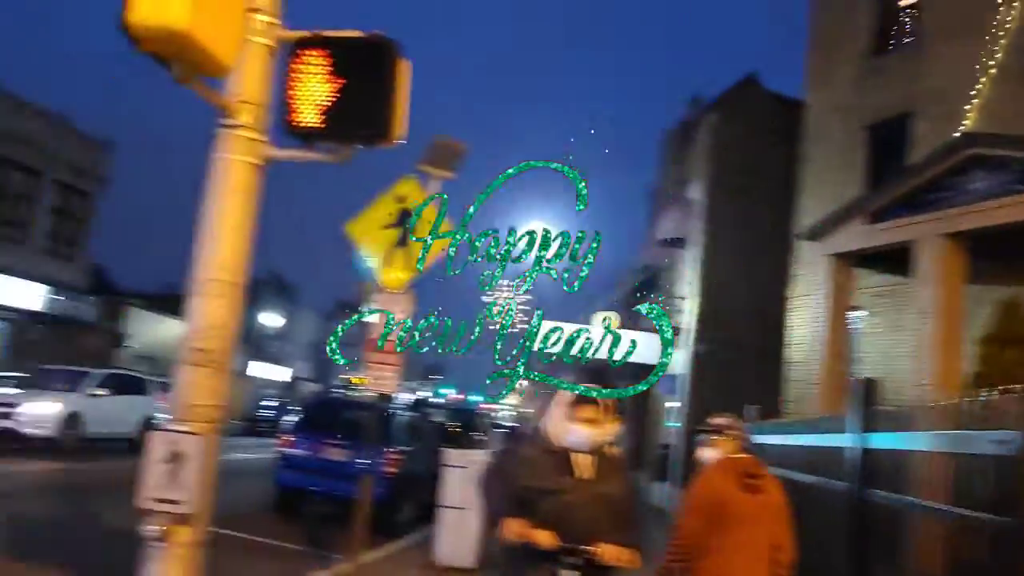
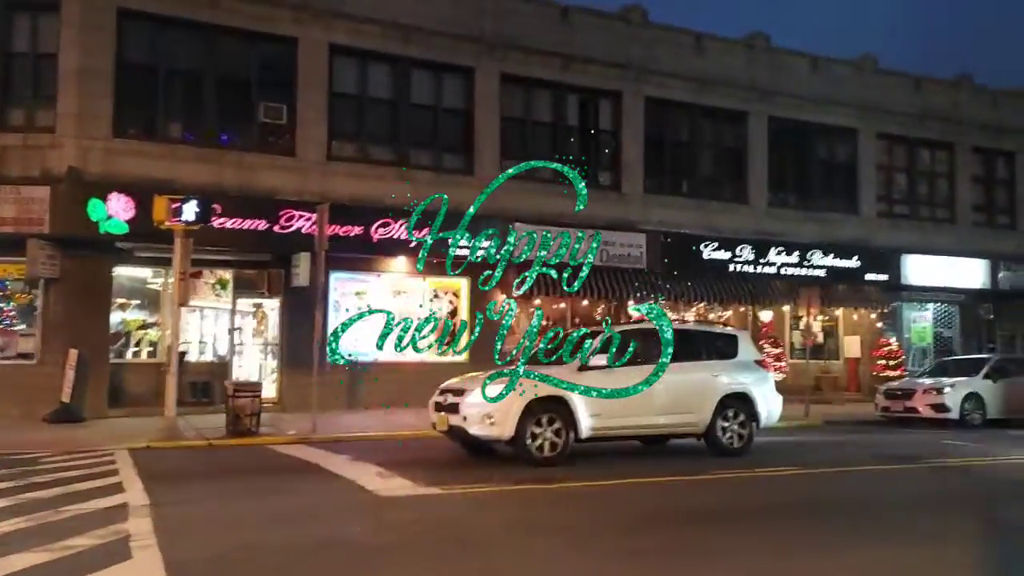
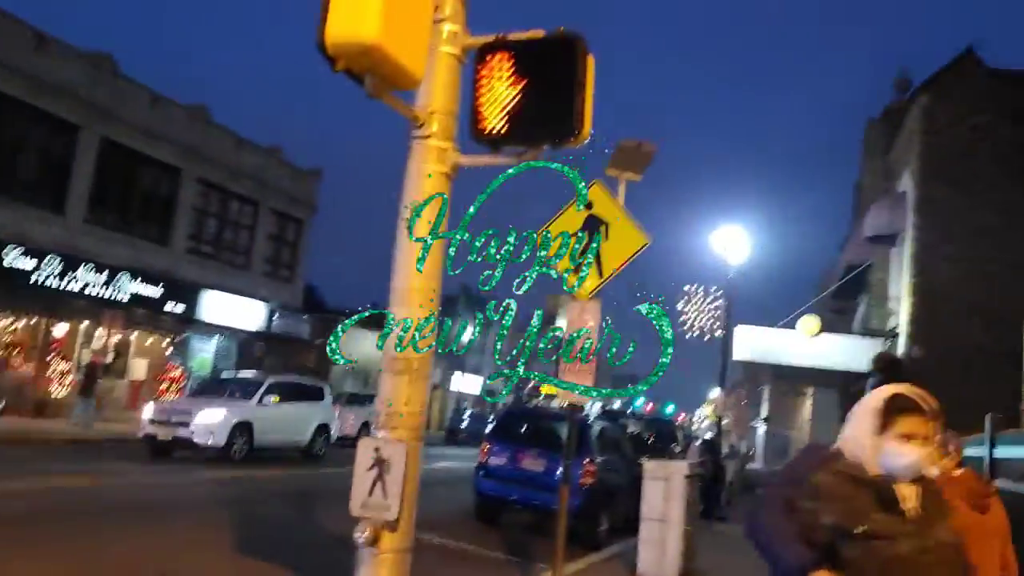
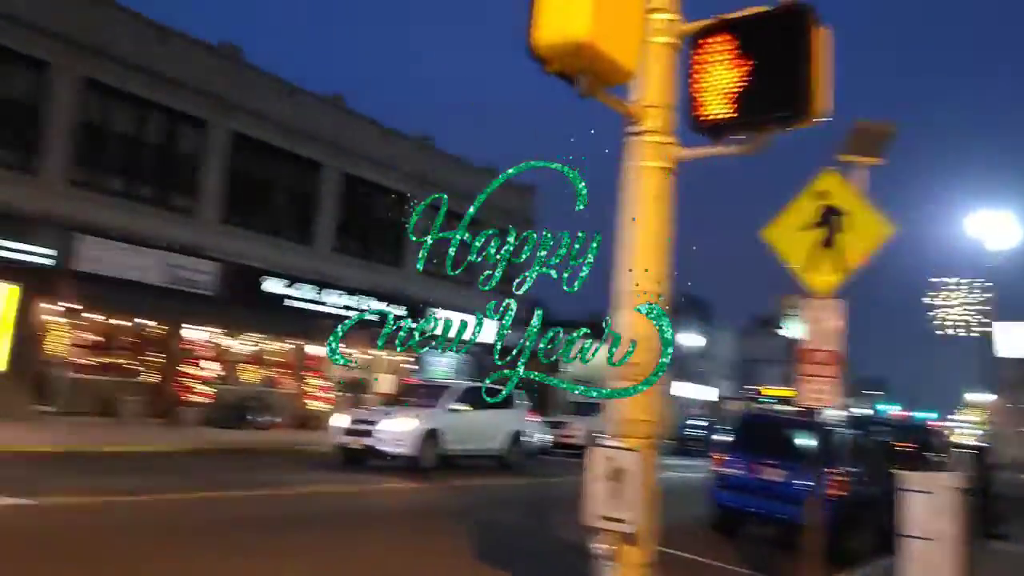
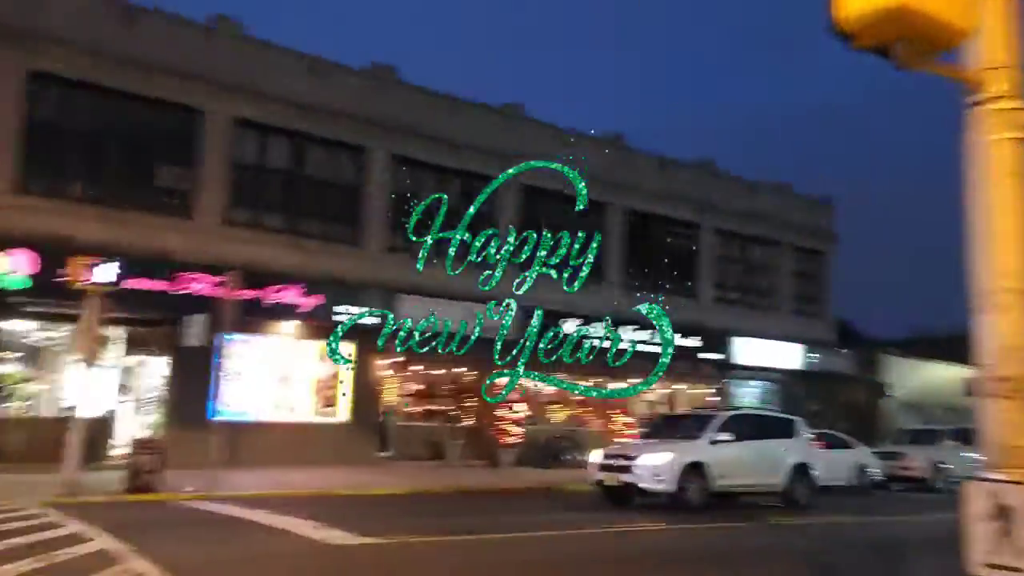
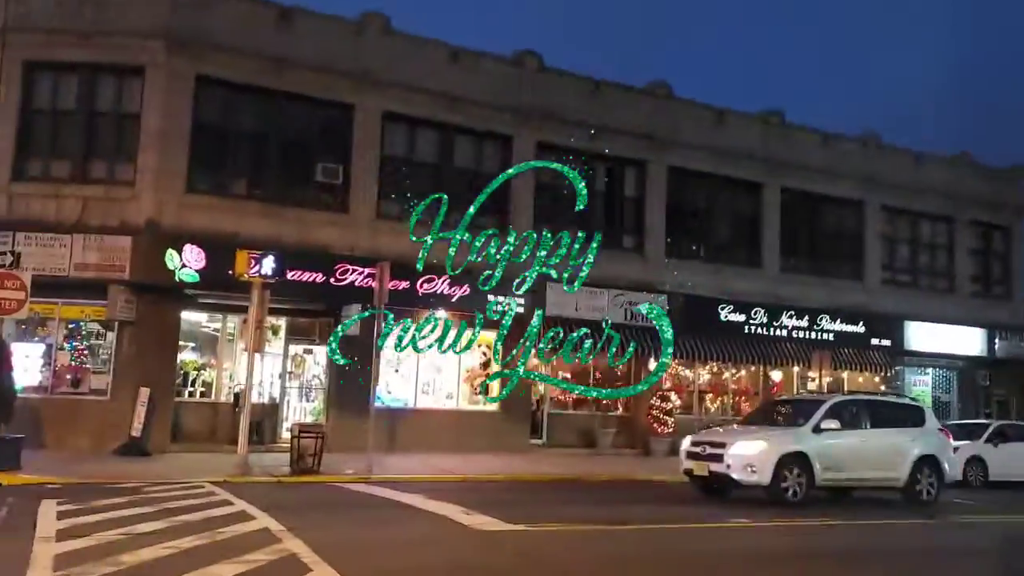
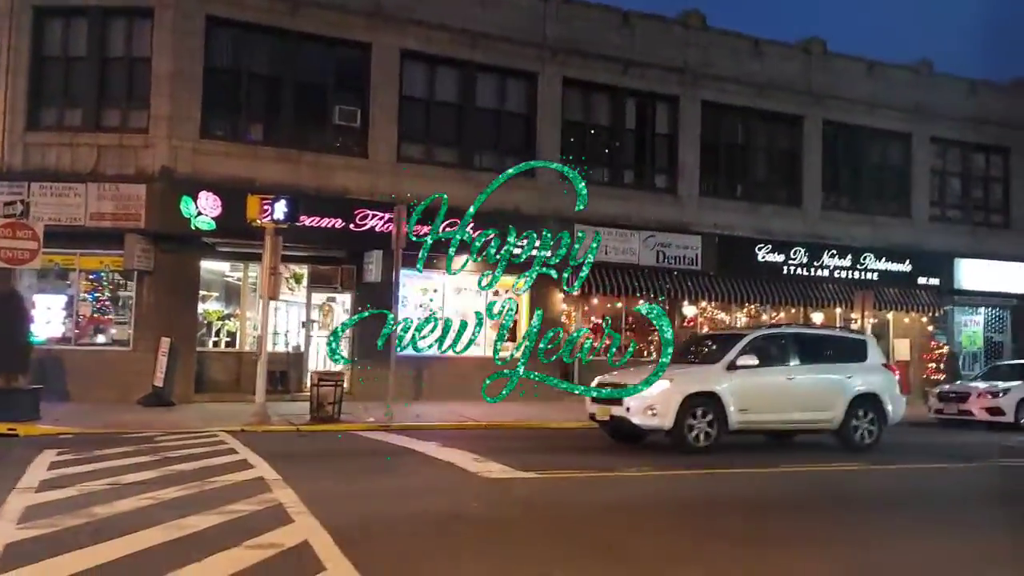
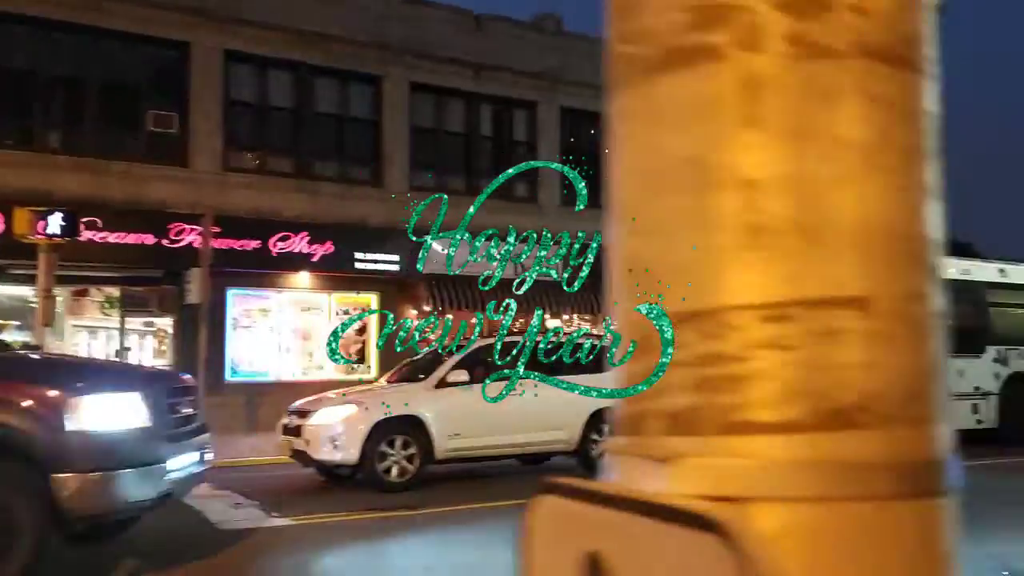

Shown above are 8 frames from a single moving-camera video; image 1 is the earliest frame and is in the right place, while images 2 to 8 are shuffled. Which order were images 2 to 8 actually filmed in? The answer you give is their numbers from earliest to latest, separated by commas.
3, 4, 5, 6, 7, 2, 8
